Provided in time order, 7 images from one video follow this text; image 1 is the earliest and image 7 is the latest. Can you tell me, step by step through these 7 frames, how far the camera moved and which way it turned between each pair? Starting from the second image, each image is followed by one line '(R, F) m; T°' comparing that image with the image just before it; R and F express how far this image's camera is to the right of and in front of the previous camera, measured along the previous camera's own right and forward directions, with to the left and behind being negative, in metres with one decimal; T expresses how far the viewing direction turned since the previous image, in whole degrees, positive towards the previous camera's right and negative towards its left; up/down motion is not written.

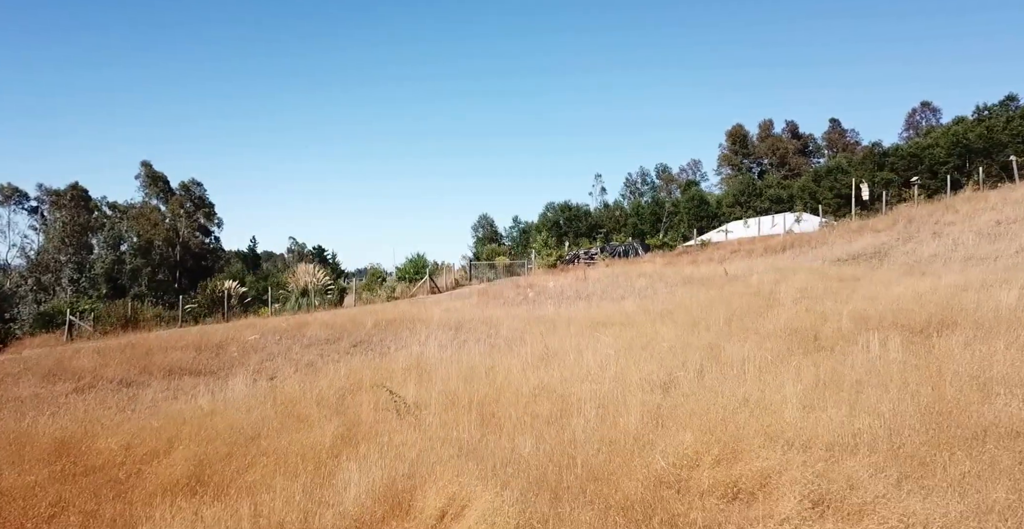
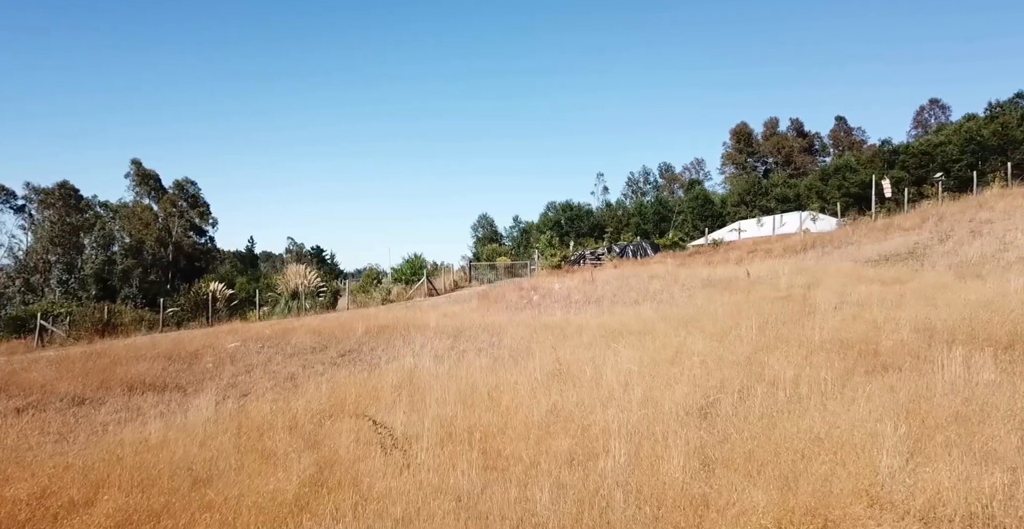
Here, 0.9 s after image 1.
(-0.1, +1.4) m; 0°
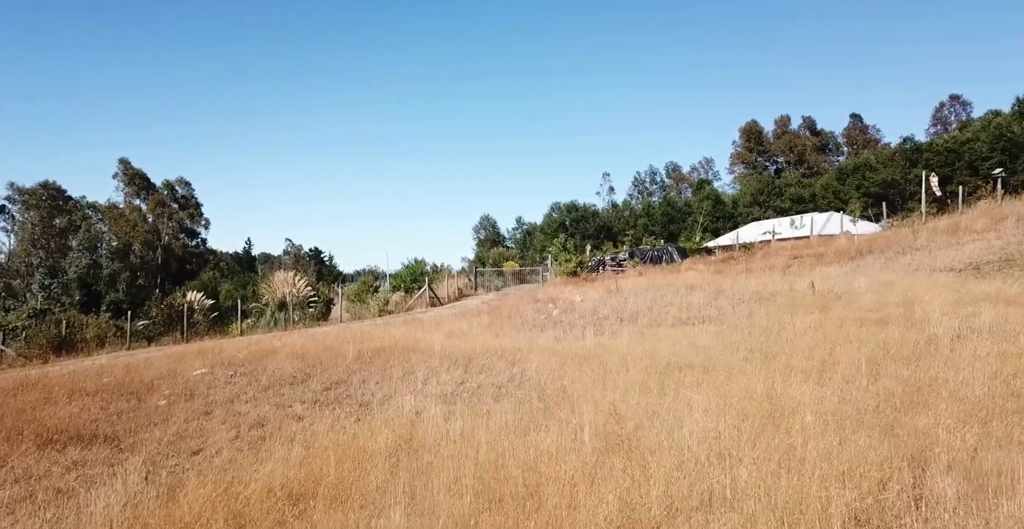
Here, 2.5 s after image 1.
(-0.4, +2.5) m; 0°
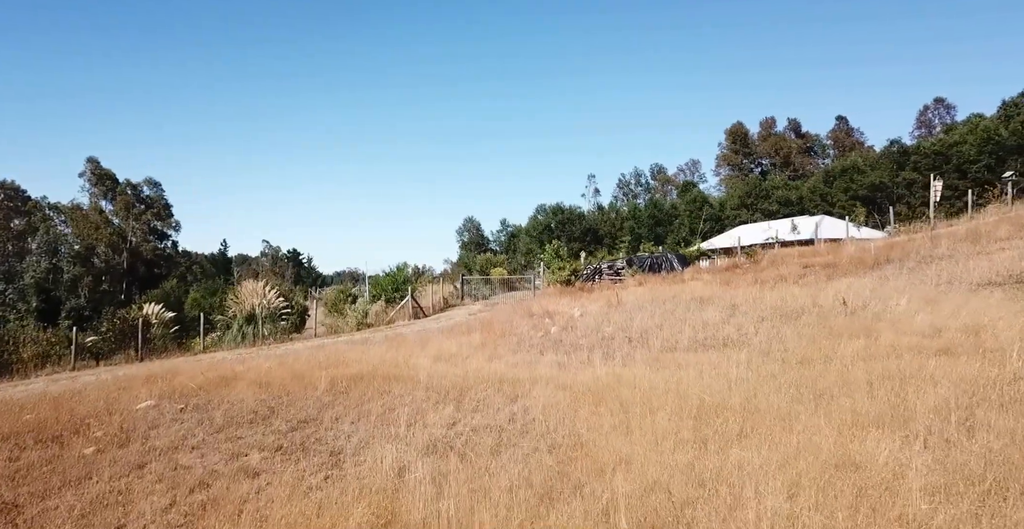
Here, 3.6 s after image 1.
(-0.2, +1.6) m; +2°
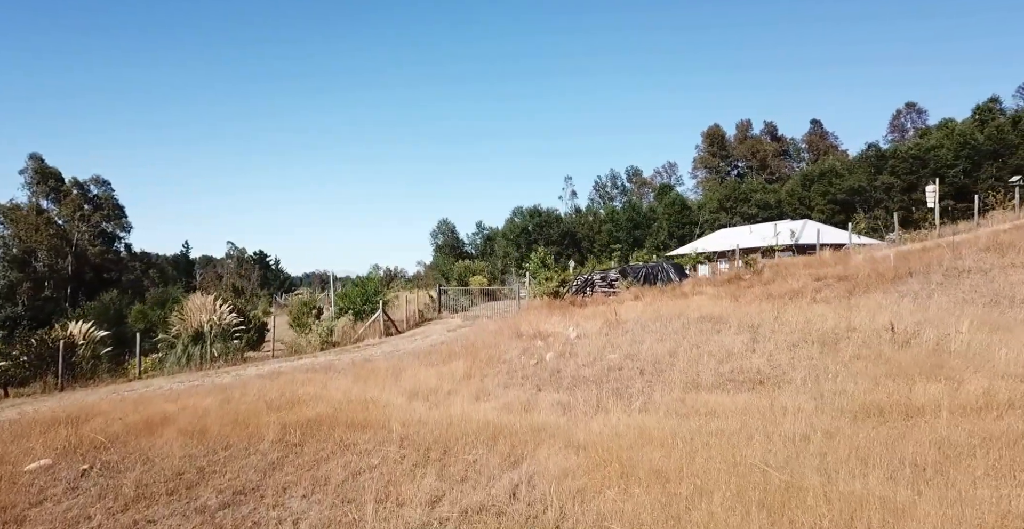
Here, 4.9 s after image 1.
(-0.3, +2.0) m; +2°
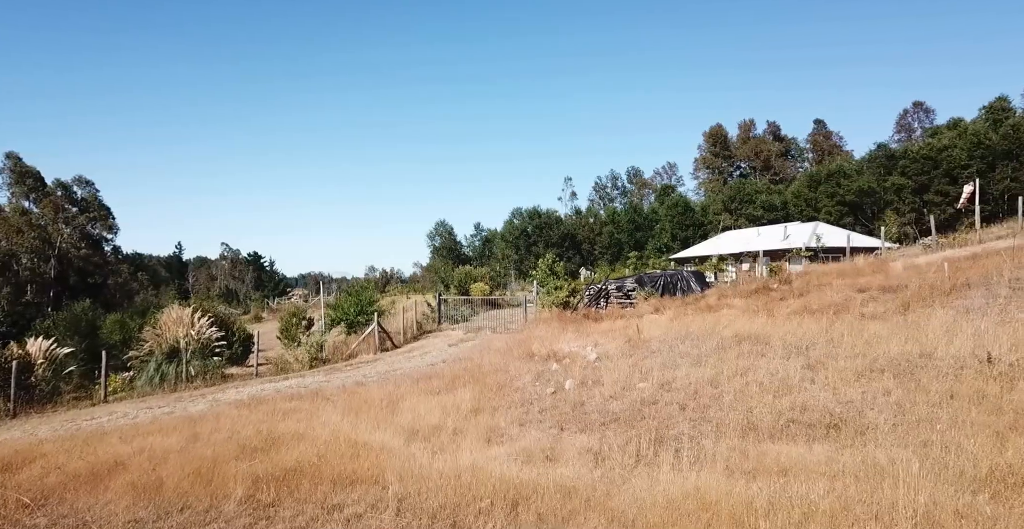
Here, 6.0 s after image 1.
(-0.3, +1.6) m; 0°
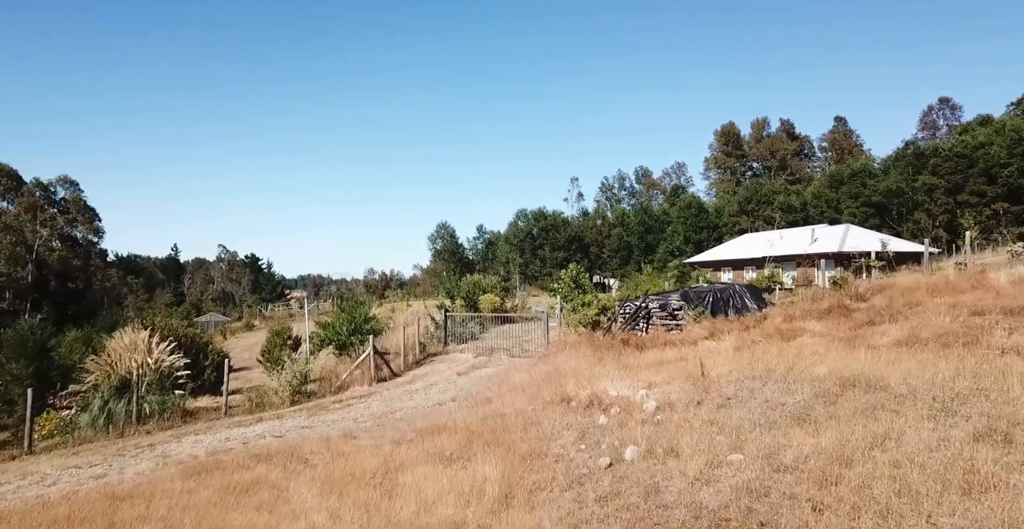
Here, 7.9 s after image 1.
(-0.4, +2.9) m; 0°
